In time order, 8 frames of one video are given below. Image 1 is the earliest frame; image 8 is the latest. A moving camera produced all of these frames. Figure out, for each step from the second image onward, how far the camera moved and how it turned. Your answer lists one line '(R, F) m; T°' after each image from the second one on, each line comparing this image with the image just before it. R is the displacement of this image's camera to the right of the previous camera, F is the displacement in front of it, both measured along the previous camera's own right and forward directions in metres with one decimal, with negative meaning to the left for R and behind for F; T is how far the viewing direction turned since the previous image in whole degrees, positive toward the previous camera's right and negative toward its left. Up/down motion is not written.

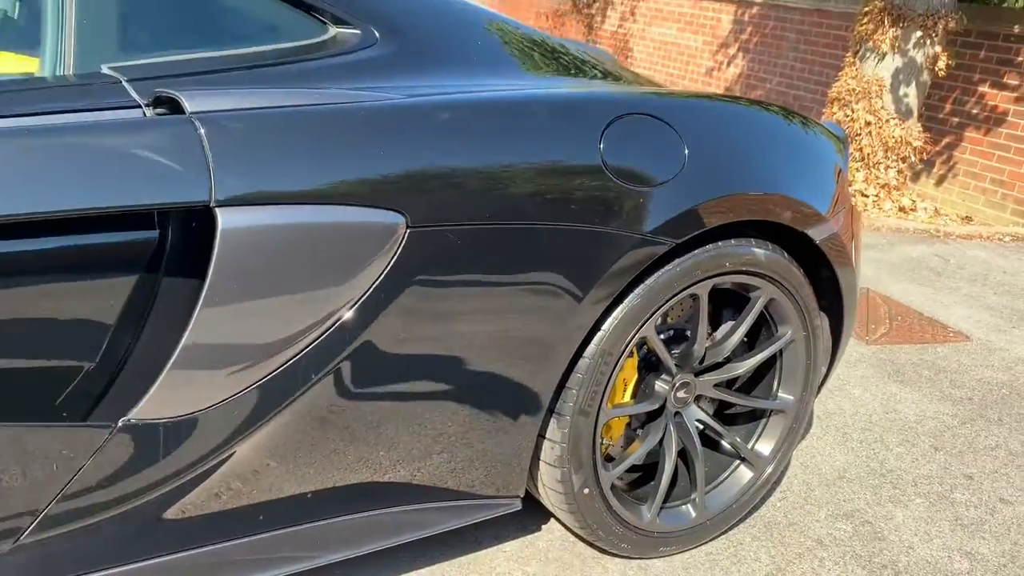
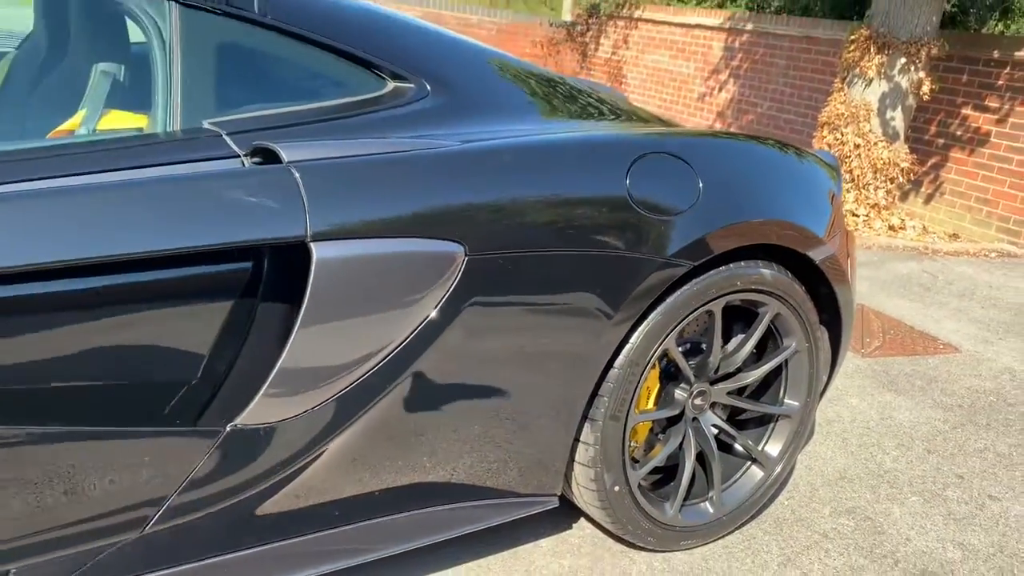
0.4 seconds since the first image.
(-0.1, -0.2) m; 0°
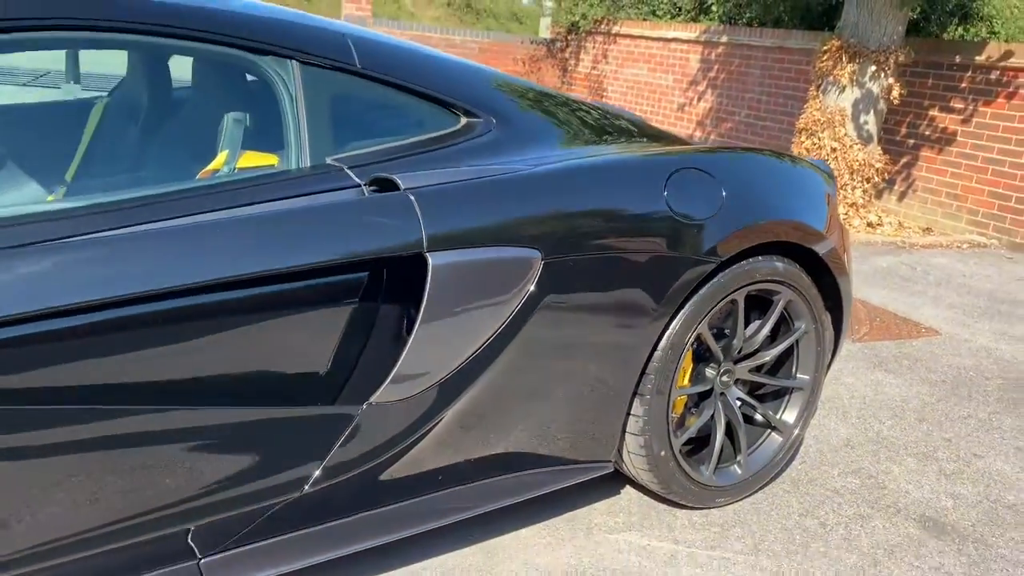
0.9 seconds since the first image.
(-0.2, -0.4) m; +1°
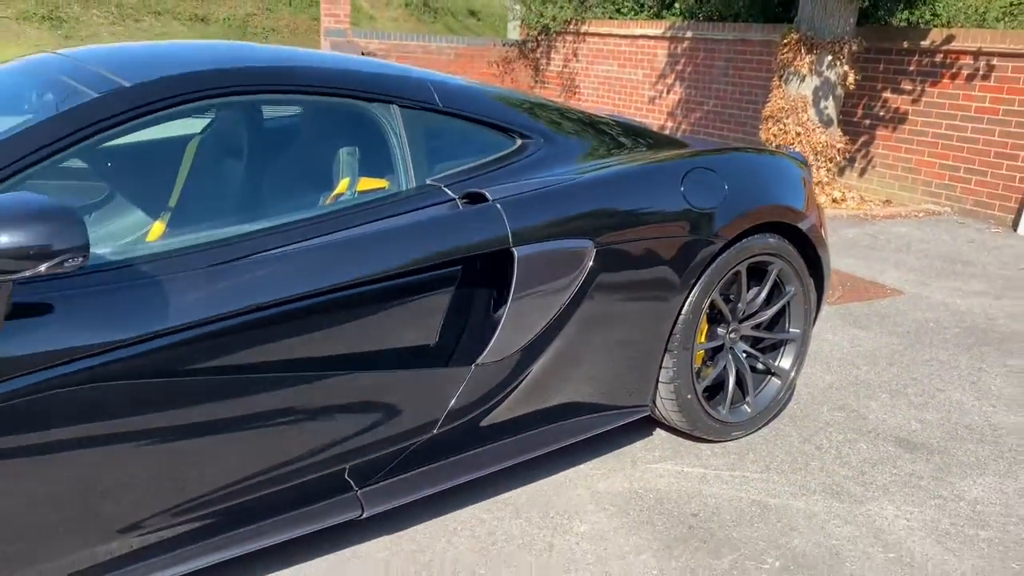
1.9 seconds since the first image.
(-0.3, -0.6) m; +2°
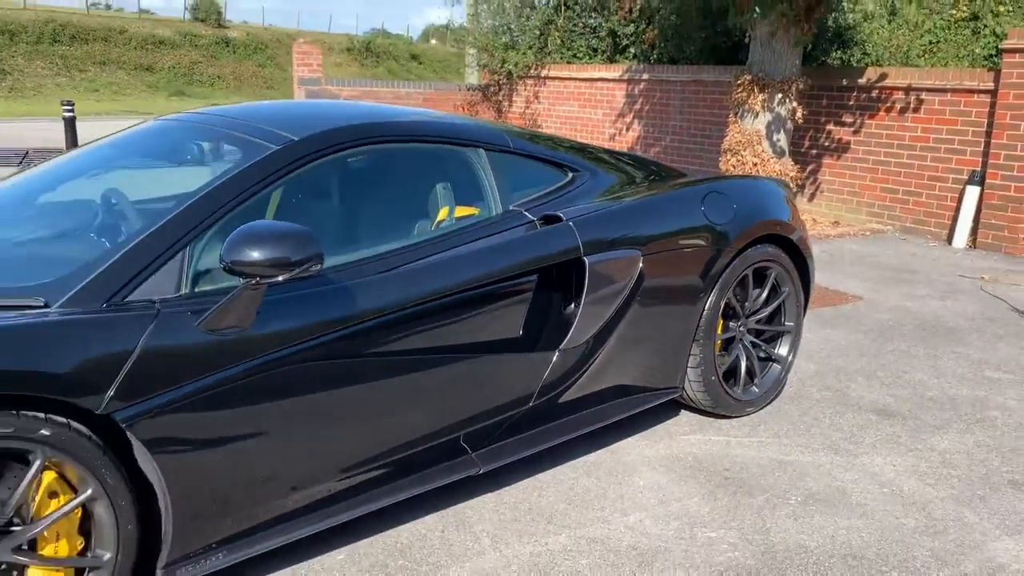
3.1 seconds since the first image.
(-0.4, -0.6) m; +4°
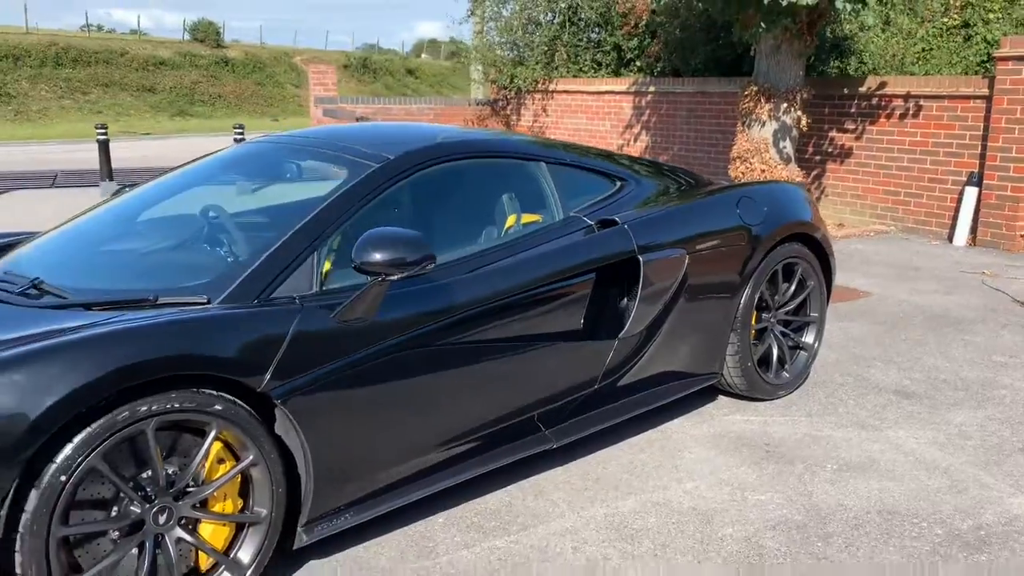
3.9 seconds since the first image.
(-0.3, -0.4) m; 0°
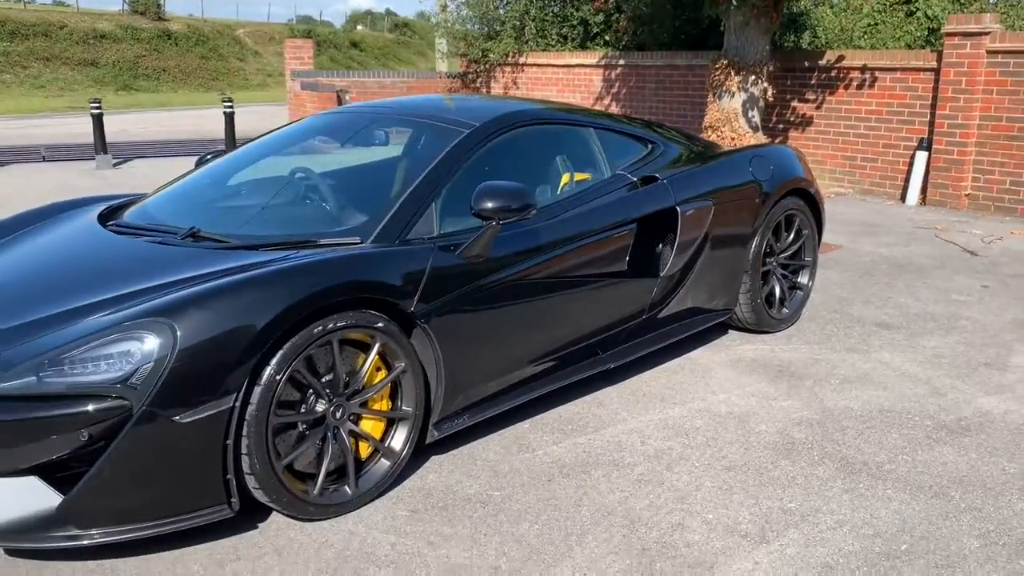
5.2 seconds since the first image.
(-0.5, -0.6) m; +4°
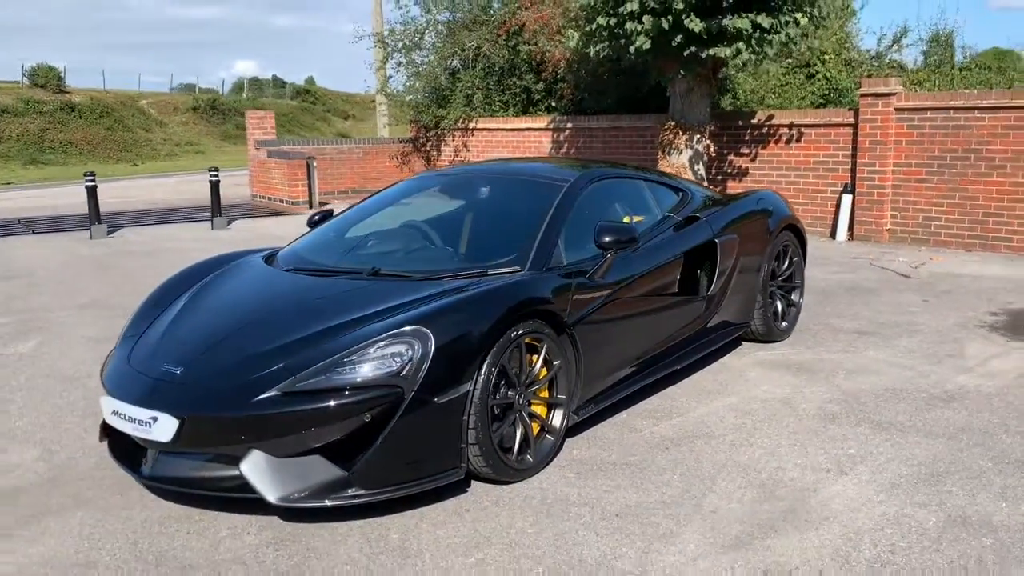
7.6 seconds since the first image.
(-1.0, -0.9) m; +7°
